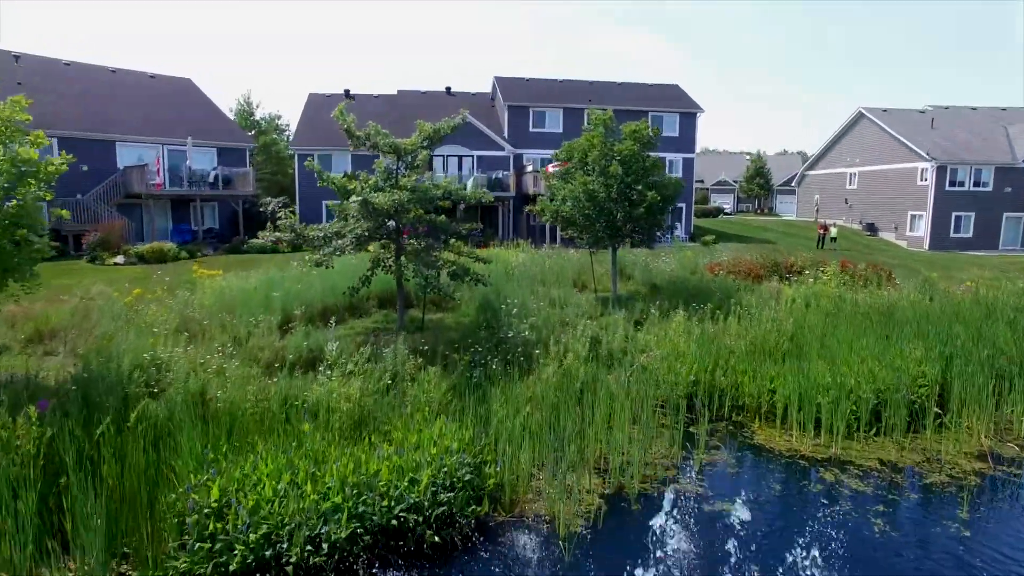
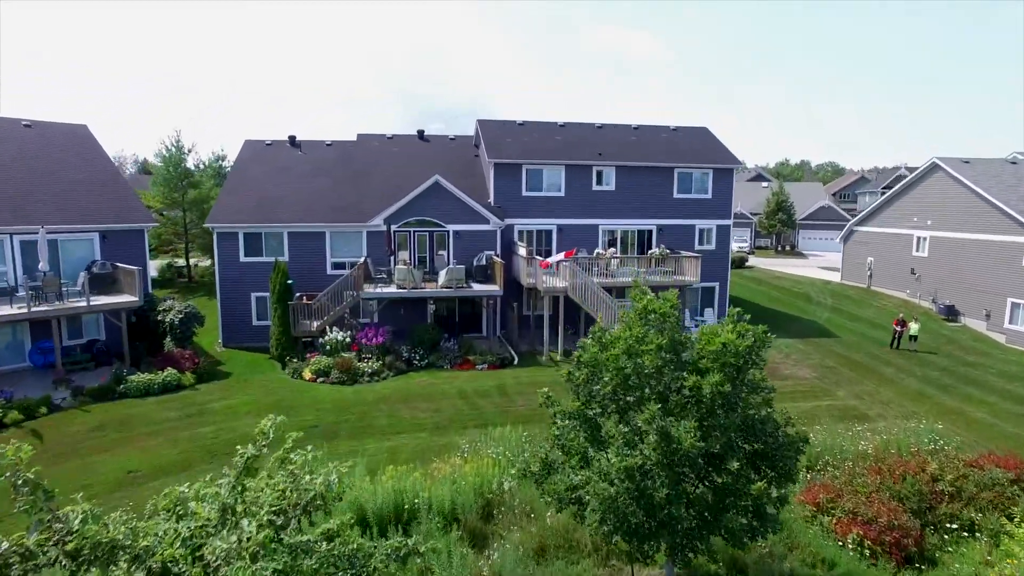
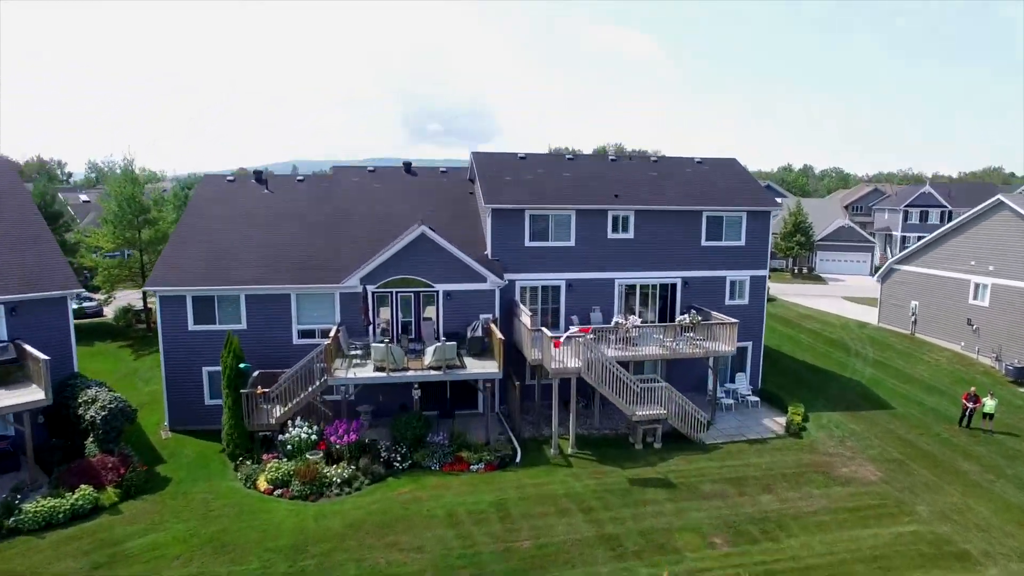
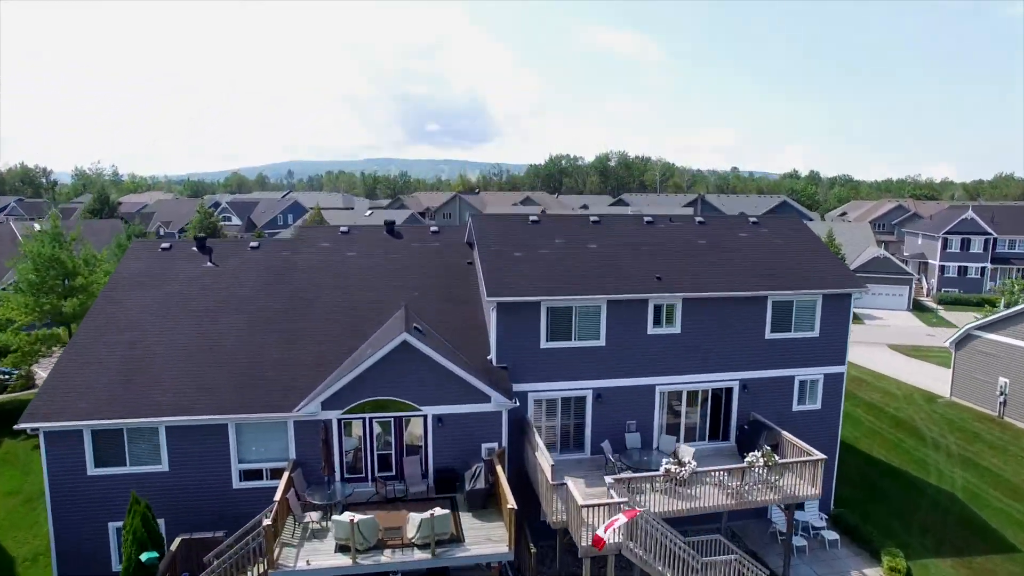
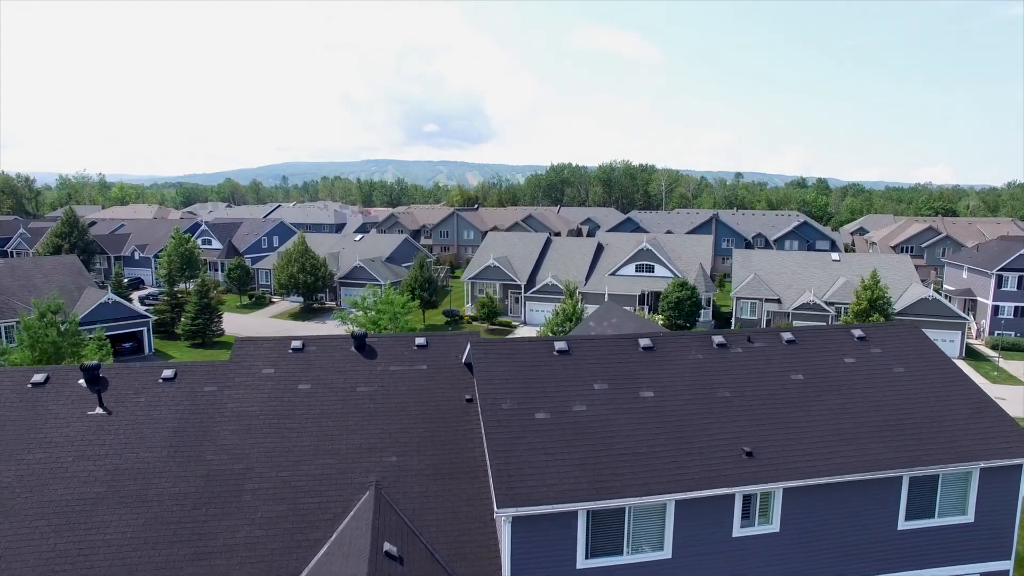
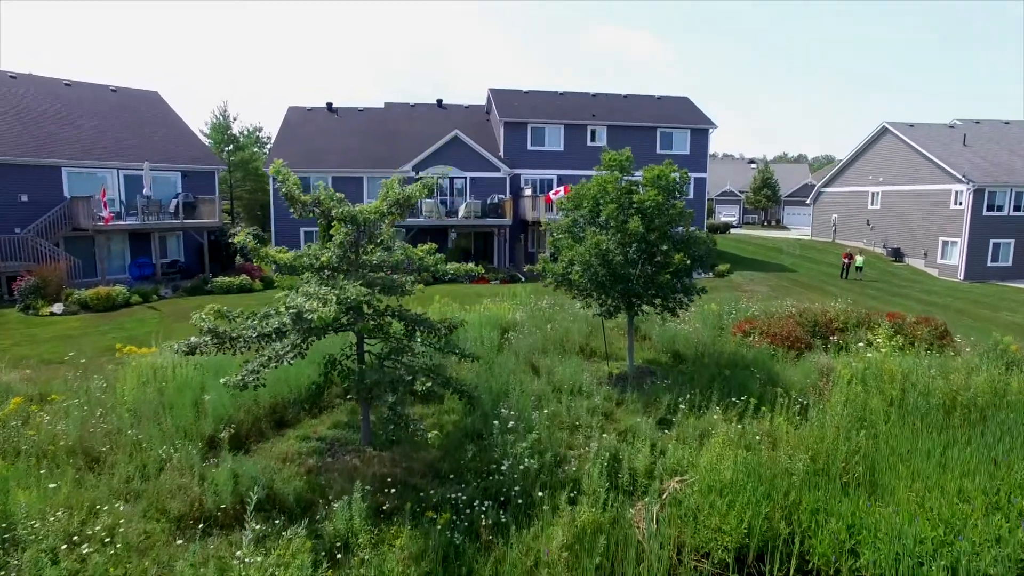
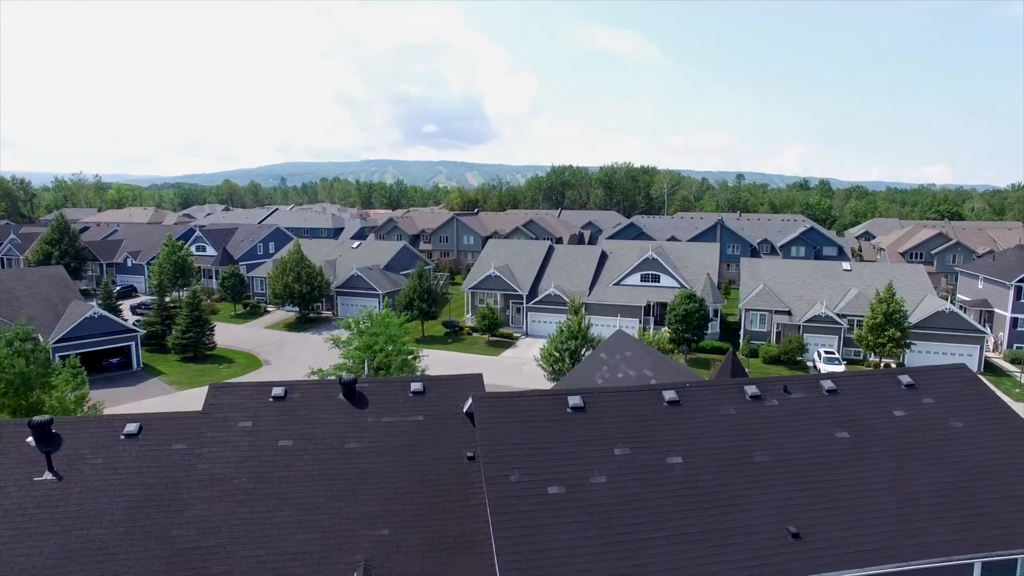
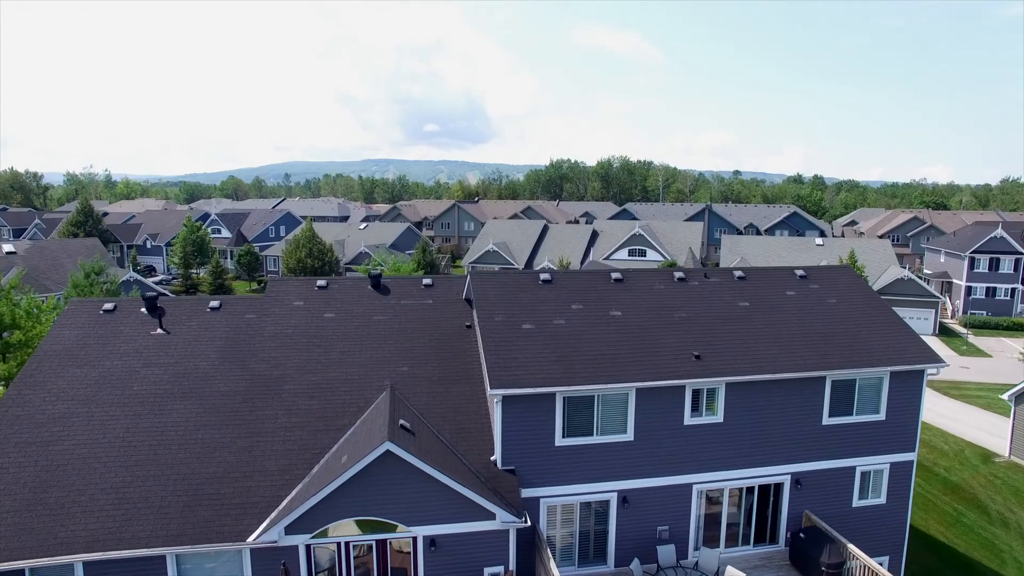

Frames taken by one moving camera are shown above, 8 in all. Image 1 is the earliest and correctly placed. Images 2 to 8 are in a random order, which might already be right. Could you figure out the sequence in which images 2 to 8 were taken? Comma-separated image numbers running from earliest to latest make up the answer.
6, 2, 3, 4, 8, 5, 7
